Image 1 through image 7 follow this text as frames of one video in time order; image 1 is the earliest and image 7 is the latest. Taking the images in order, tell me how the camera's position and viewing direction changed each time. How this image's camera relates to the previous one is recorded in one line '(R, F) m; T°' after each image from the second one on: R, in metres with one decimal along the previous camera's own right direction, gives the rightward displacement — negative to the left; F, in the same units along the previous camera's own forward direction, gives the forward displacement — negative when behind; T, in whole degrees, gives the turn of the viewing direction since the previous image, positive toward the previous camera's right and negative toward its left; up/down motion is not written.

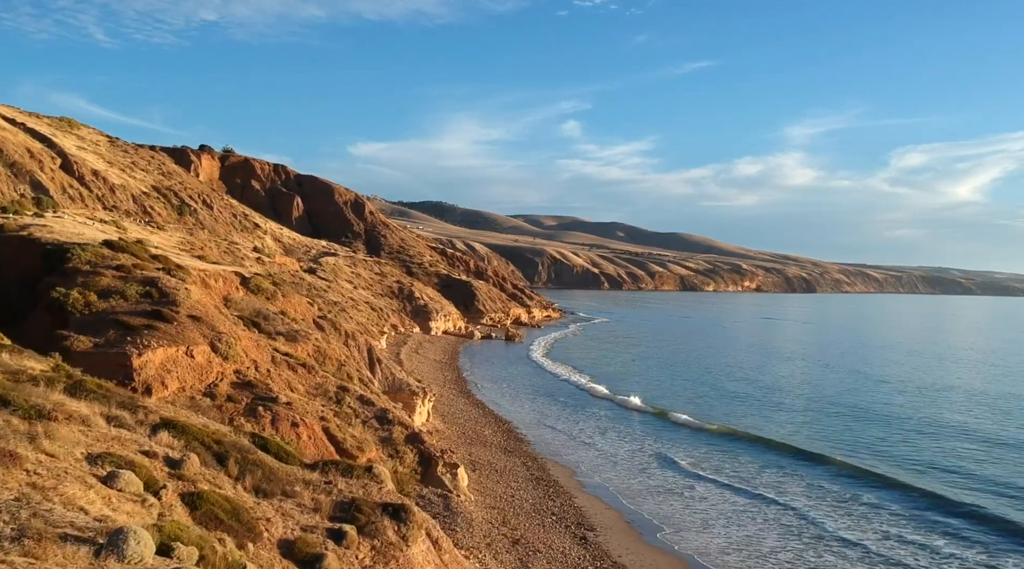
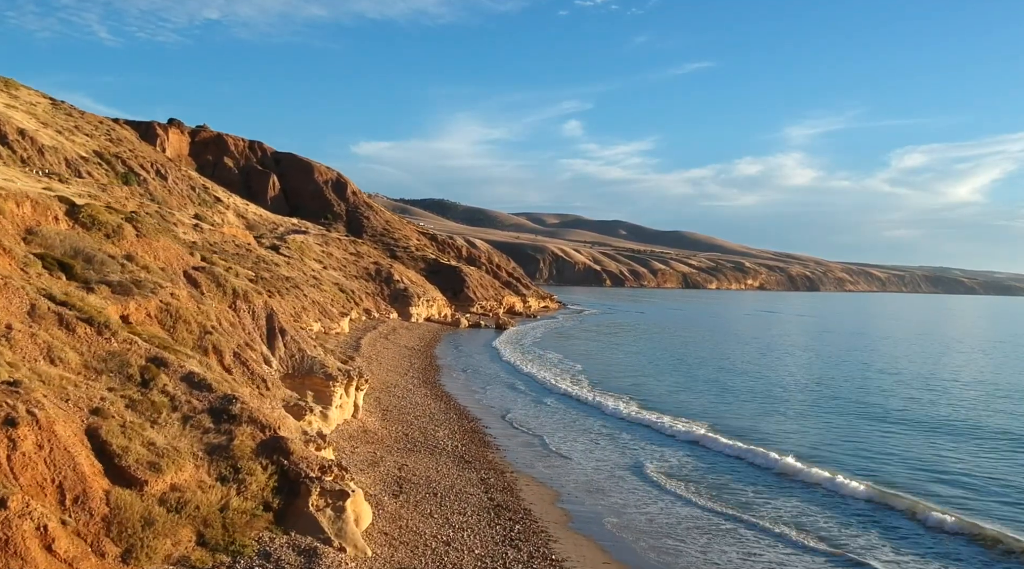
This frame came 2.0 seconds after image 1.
(+1.0, +9.3) m; 0°
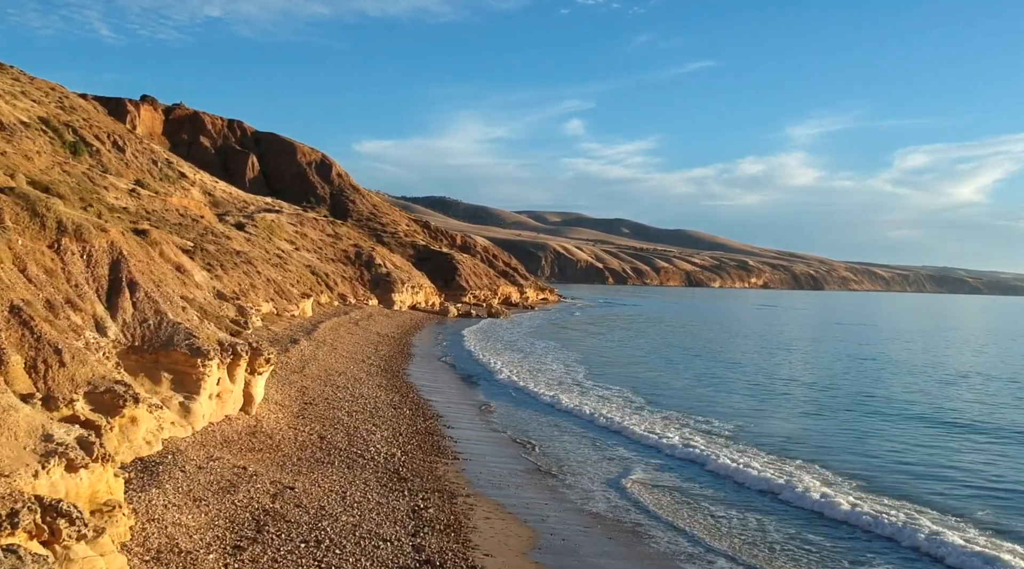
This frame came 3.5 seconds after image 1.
(+0.7, +7.1) m; 0°
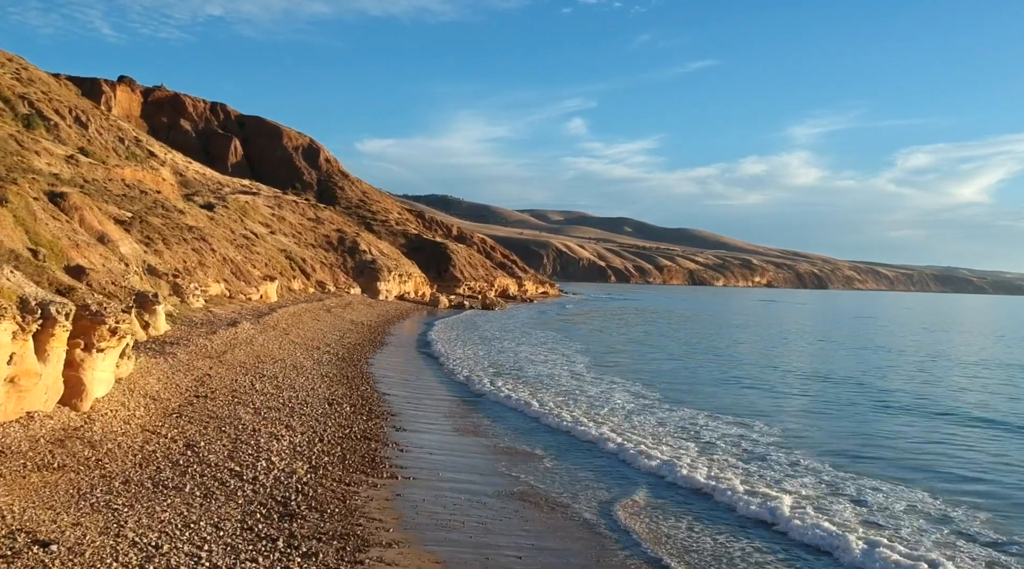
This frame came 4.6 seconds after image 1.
(+0.4, +5.4) m; 0°
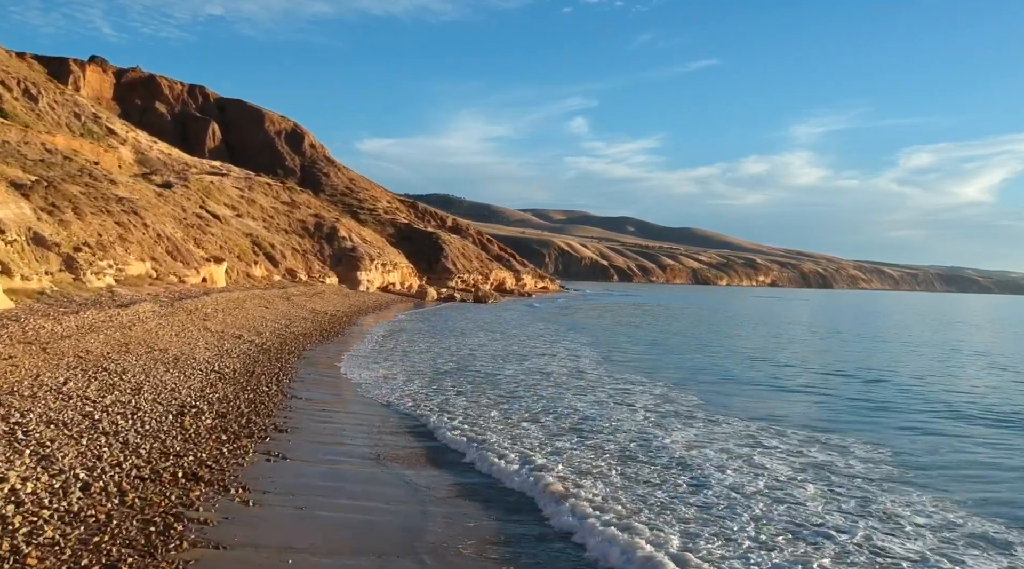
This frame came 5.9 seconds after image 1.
(+0.5, +5.8) m; 0°
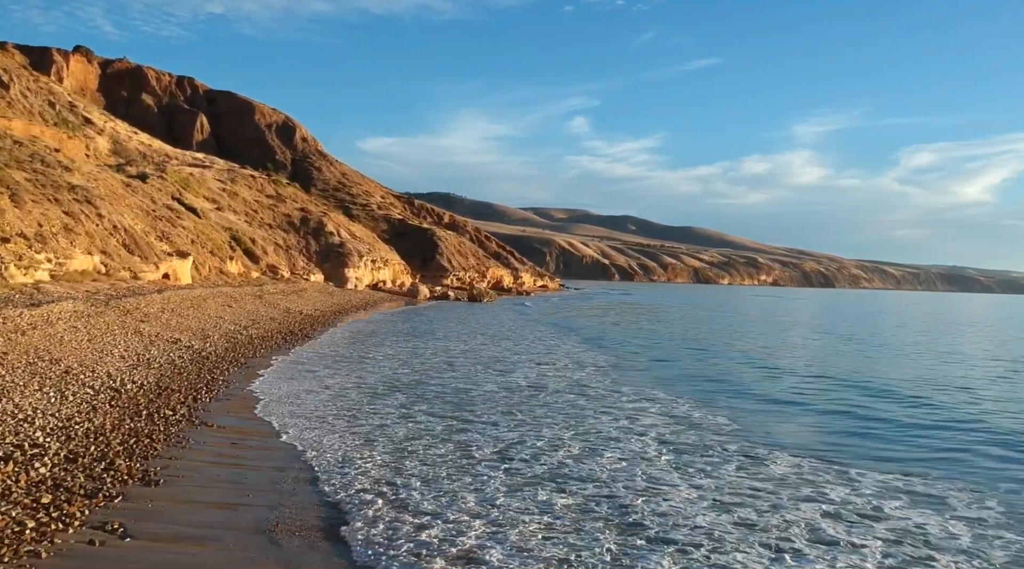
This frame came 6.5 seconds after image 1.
(+0.3, +3.0) m; 0°
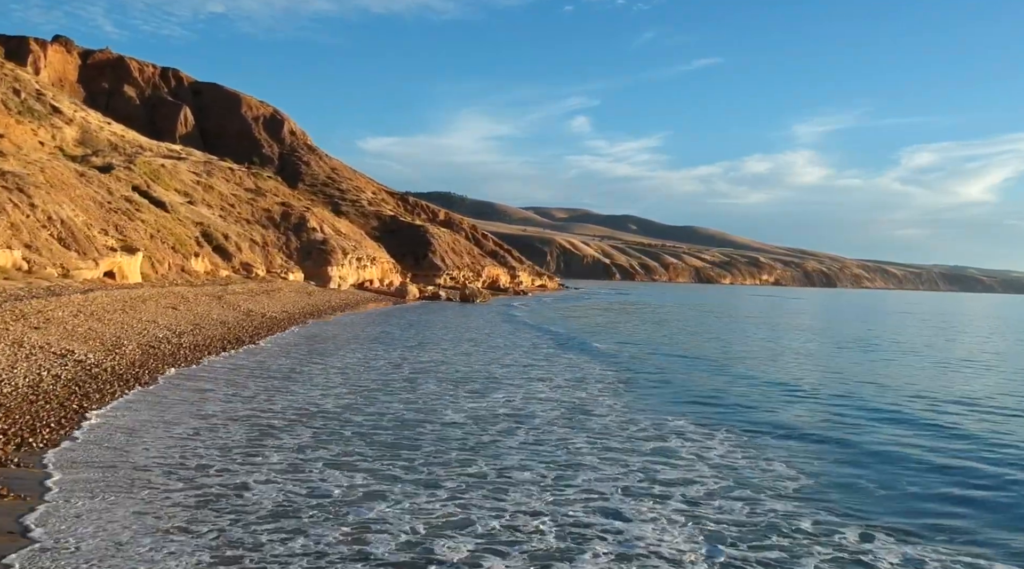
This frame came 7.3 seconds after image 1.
(+0.4, +3.4) m; 0°
